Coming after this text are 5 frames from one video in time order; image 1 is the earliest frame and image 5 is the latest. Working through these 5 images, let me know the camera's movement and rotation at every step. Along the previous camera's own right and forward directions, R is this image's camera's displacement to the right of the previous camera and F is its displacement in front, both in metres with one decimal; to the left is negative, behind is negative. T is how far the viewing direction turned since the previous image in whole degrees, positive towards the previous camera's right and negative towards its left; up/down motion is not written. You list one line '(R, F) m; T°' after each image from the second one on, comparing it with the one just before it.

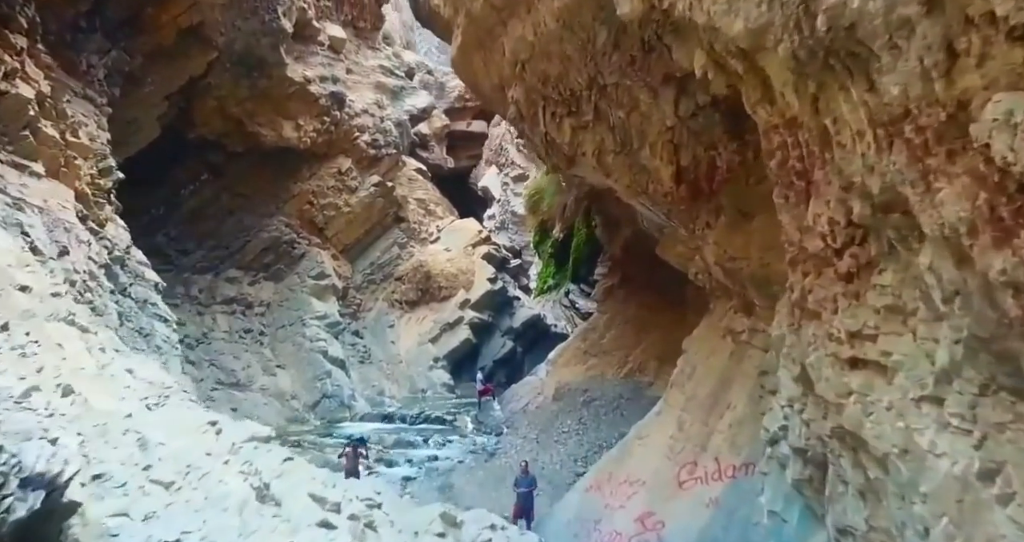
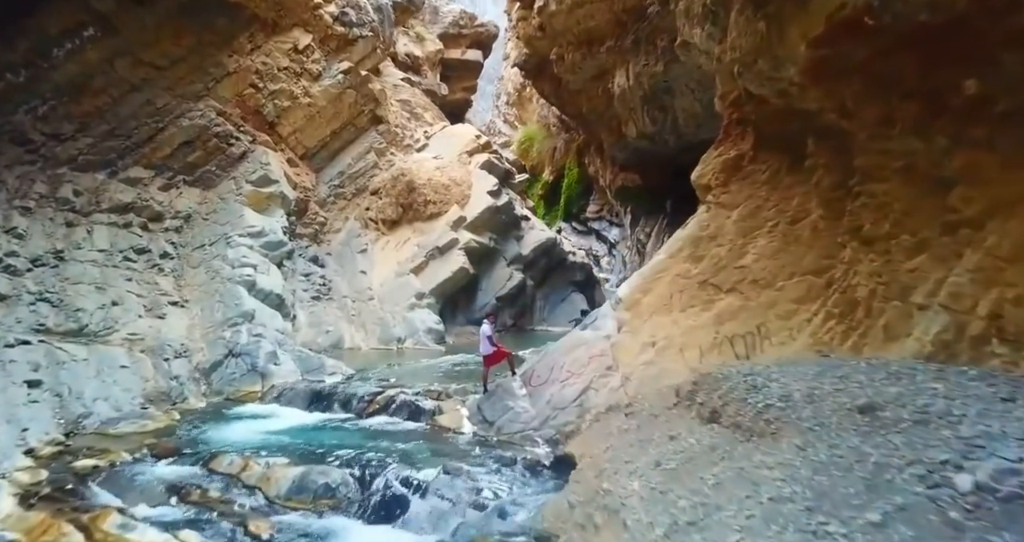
(-0.5, +6.8) m; 0°
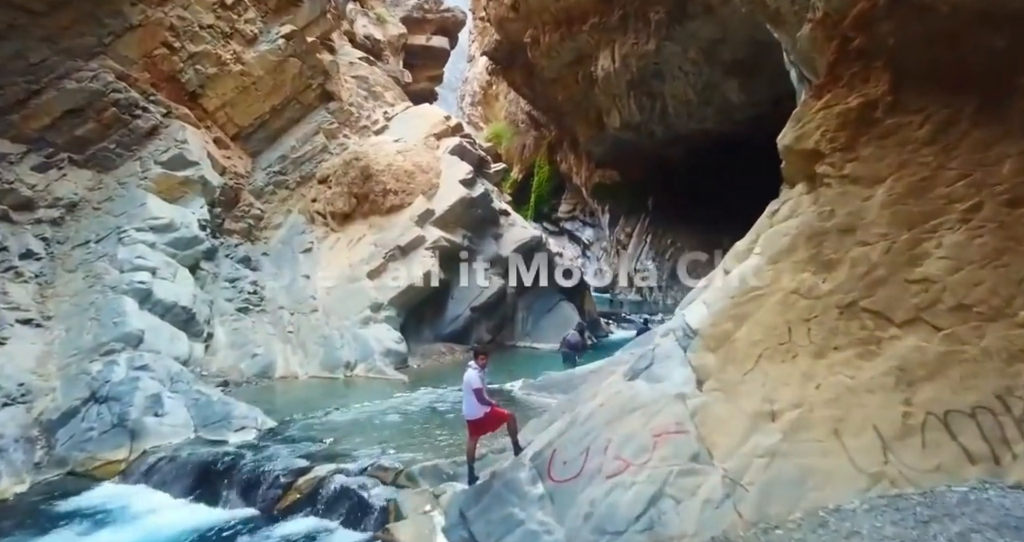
(-0.3, +2.9) m; +3°
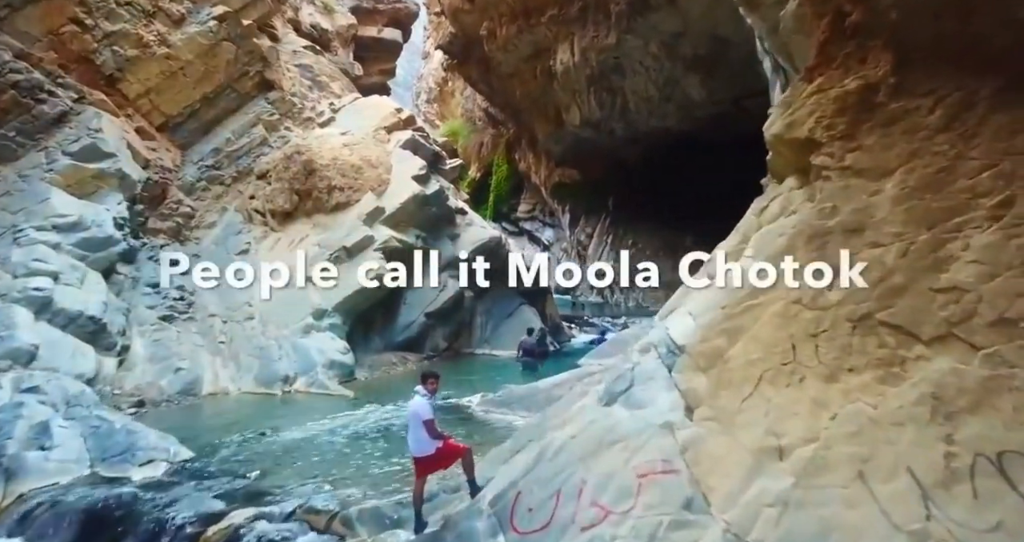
(0.0, +0.8) m; +4°
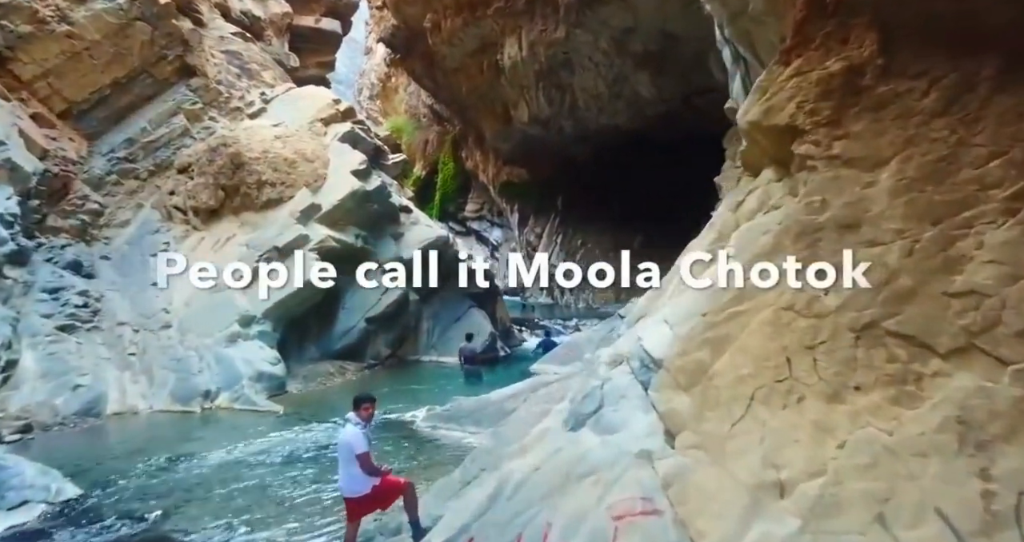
(0.0, +0.6) m; +5°
